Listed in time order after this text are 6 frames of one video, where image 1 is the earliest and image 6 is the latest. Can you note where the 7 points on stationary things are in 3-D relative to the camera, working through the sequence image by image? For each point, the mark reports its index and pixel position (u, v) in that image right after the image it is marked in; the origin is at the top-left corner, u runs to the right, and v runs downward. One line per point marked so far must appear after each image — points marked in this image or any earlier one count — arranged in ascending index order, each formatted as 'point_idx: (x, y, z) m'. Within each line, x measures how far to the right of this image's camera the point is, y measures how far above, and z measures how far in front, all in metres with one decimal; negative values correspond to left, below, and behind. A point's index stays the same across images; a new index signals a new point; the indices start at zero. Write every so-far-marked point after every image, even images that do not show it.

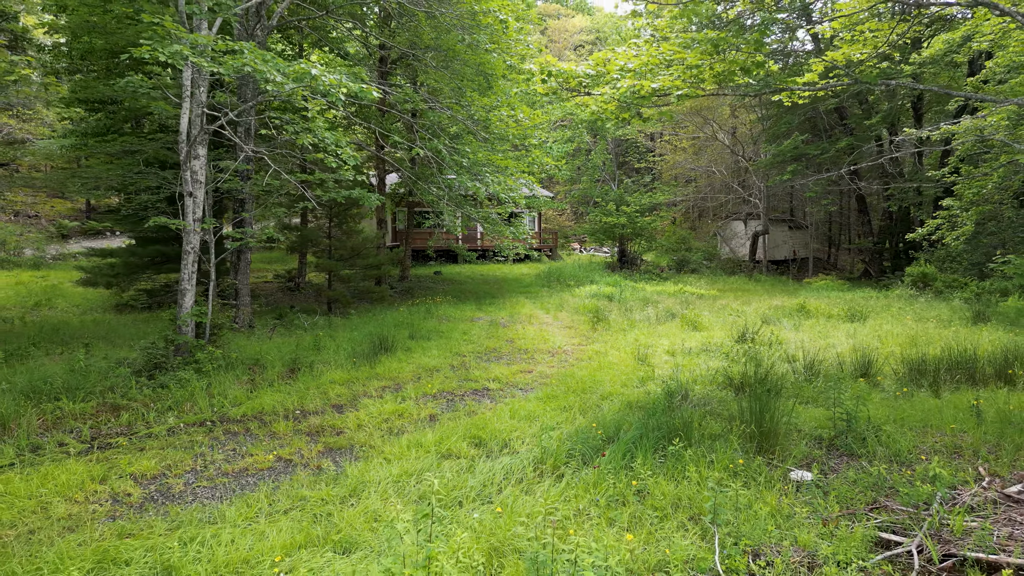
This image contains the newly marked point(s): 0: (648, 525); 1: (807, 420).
0: (+0.5, -0.9, +3.1) m
1: (+1.7, -0.8, +4.7) m
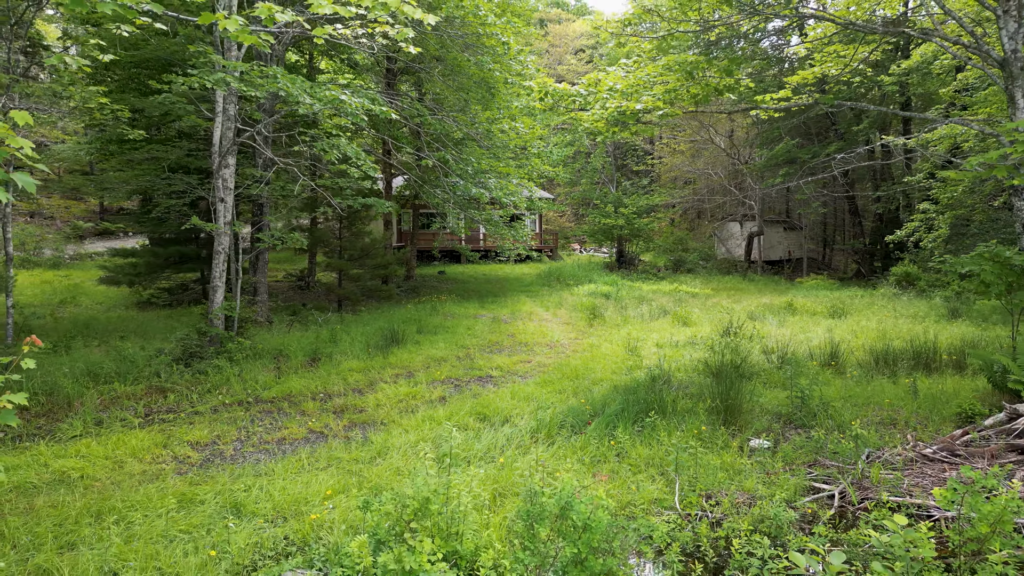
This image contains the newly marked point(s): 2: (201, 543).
0: (+0.5, -0.9, +3.7) m
1: (+1.7, -0.8, +5.4) m
2: (-1.2, -0.9, +3.0) m
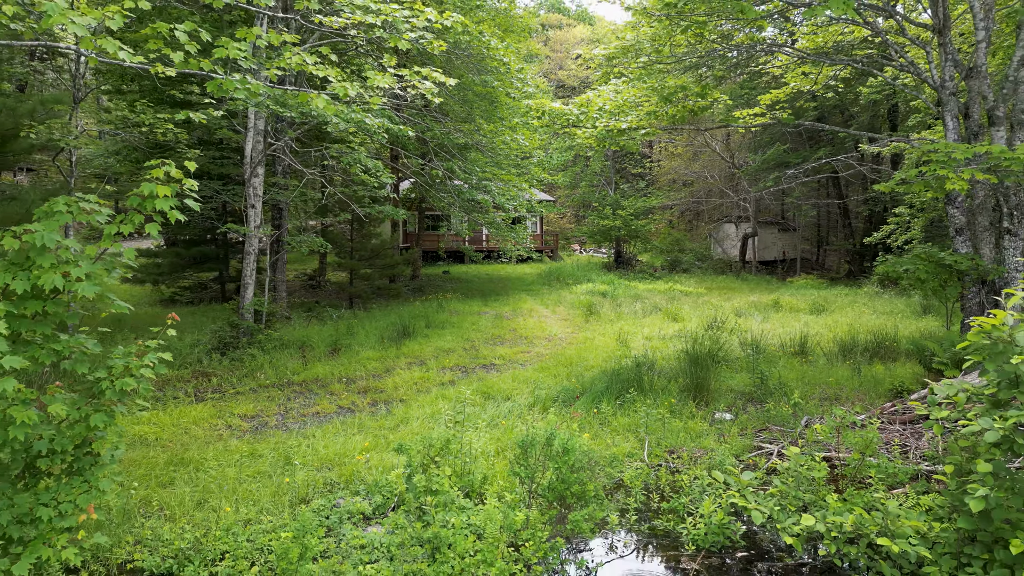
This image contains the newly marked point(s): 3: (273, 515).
0: (+0.5, -0.8, +4.6) m
1: (+1.7, -0.7, +6.2) m
2: (-1.2, -0.9, +3.8) m
3: (-1.0, -0.9, +3.4) m
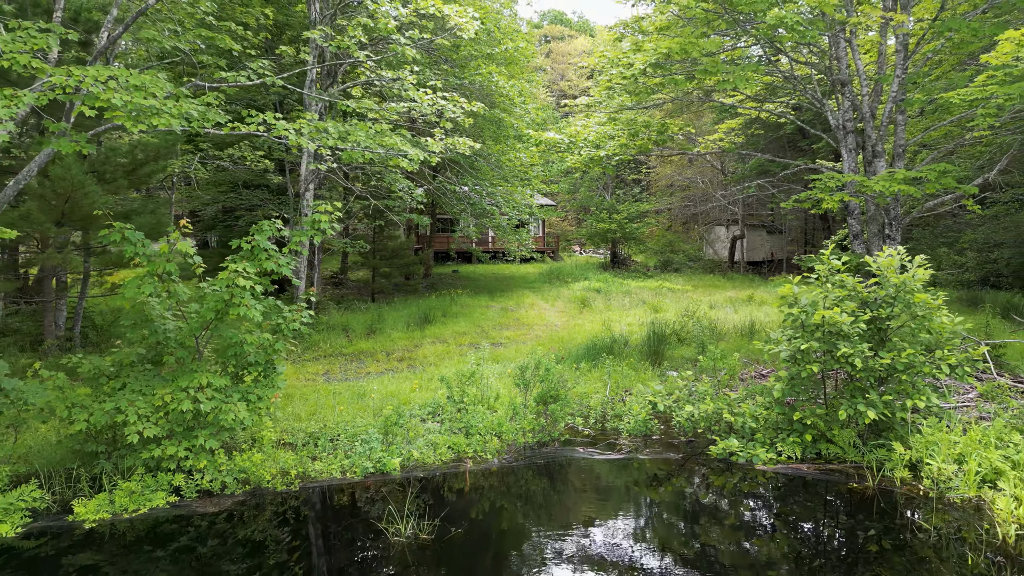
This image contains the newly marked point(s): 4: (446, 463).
0: (+0.5, -0.7, +6.5) m
1: (+1.8, -0.6, +8.1) m
2: (-1.1, -0.8, +5.7) m
3: (-1.0, -0.8, +5.3) m
4: (-0.4, -1.0, +4.6) m
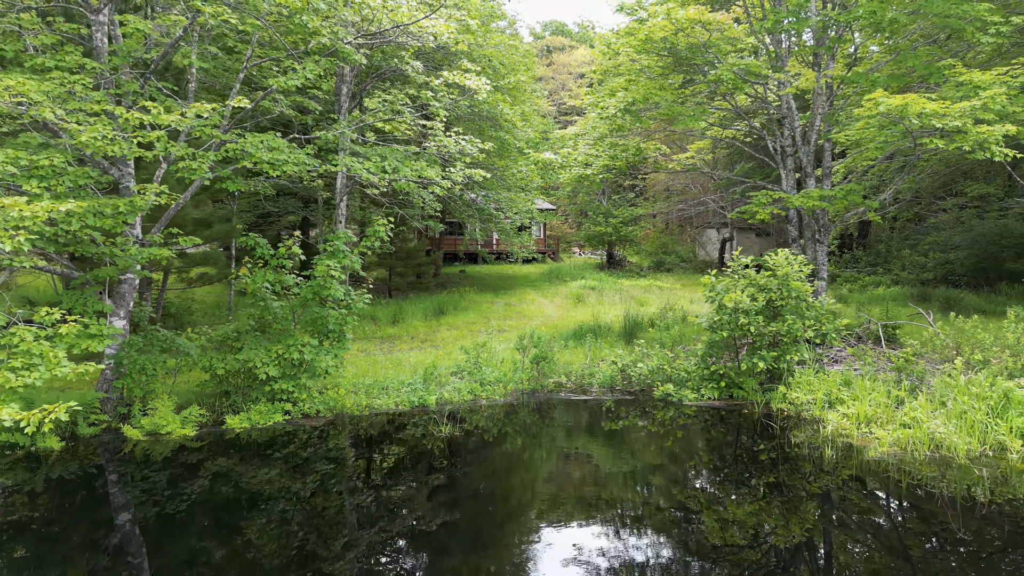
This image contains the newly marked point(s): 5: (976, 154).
0: (+0.6, -0.7, +8.3) m
1: (+1.8, -0.6, +10.0) m
2: (-1.1, -0.7, +7.6) m
3: (-1.0, -0.8, +7.1) m
4: (-0.4, -0.9, +6.5) m
5: (+4.0, +1.2, +6.9) m
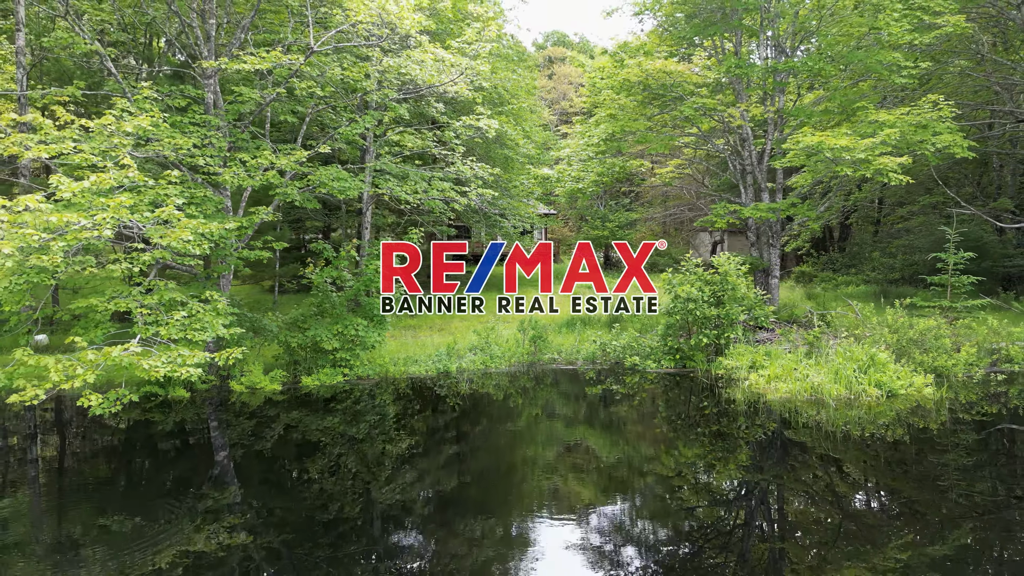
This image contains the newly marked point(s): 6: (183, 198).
0: (+0.6, -0.6, +10.2) m
1: (+1.8, -0.5, +11.8) m
2: (-1.1, -0.7, +9.5) m
3: (-0.9, -0.7, +9.0) m
4: (-0.3, -0.9, +8.4) m
5: (+4.0, +1.2, +8.8) m
6: (-2.4, +0.7, +5.9) m
